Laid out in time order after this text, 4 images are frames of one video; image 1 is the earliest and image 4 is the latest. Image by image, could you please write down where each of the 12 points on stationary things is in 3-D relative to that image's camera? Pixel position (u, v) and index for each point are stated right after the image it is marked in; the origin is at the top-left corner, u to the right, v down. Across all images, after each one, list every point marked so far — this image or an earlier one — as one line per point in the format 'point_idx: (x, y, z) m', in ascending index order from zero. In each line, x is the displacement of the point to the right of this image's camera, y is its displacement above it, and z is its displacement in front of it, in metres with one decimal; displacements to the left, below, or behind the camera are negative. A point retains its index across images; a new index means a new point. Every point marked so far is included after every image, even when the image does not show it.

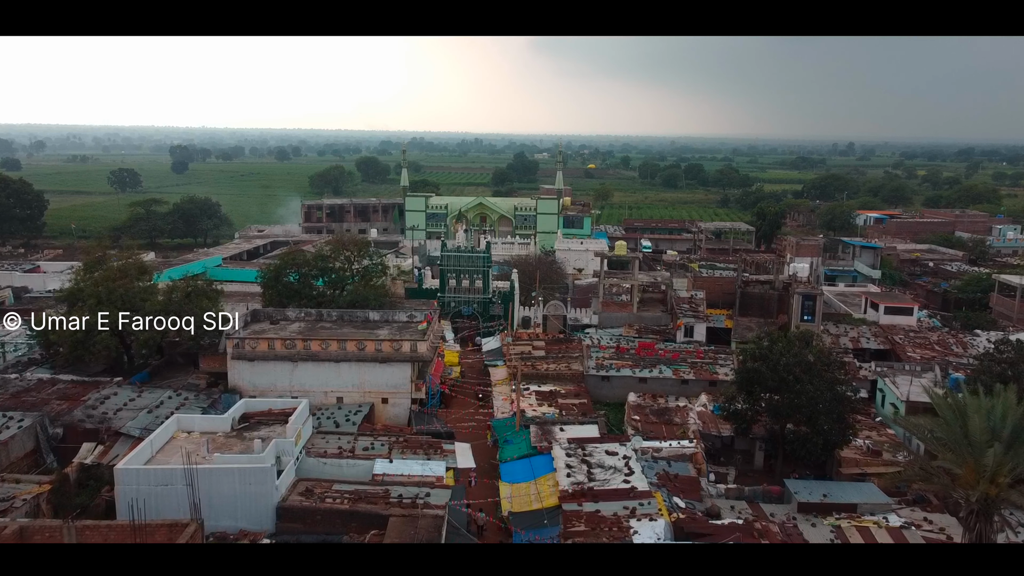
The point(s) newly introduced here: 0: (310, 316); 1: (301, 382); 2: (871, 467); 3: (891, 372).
0: (-4.3, -0.6, +17.5) m
1: (-4.0, -1.8, +15.3) m
2: (+5.9, -2.9, +13.3) m
3: (+8.1, -1.8, +17.3) m
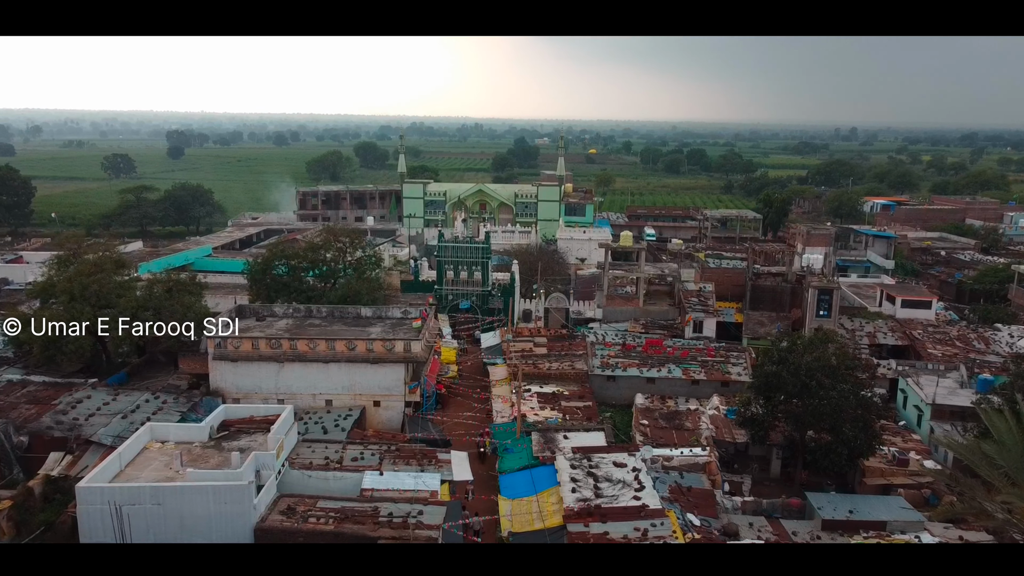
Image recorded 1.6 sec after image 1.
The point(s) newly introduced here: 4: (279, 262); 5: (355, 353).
0: (-4.3, -0.5, +16.5) m
1: (-4.0, -1.7, +14.4) m
2: (+5.9, -2.9, +12.4) m
3: (+8.1, -1.7, +16.4) m
4: (-5.5, +0.6, +19.3) m
5: (-2.8, -1.1, +14.3) m
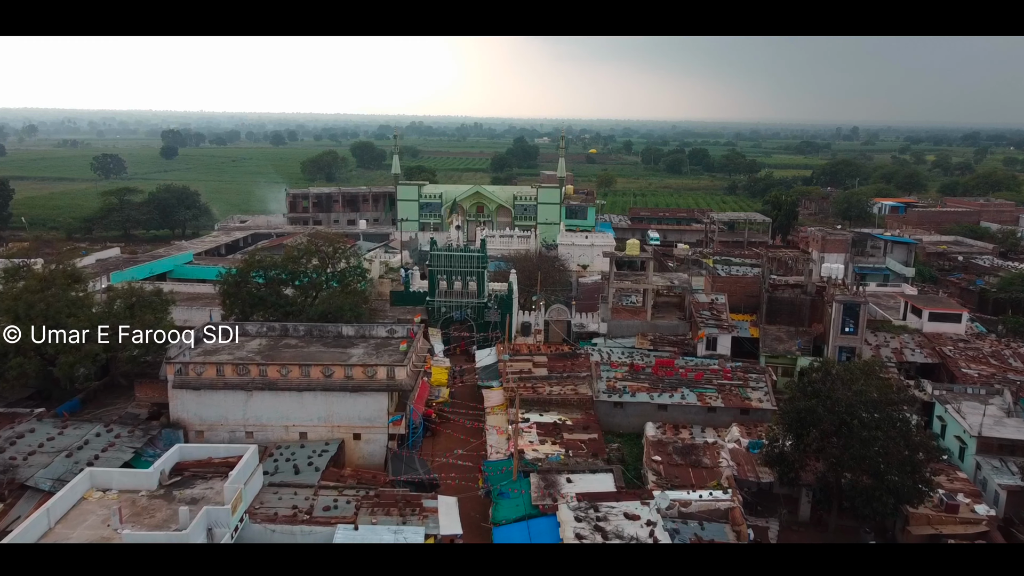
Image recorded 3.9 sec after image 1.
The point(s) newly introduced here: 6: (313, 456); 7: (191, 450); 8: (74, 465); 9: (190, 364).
0: (-4.4, -0.8, +15.0) m
1: (-4.0, -2.0, +12.9) m
2: (+5.8, -3.2, +10.9) m
3: (+8.0, -2.0, +14.8) m
4: (-5.6, +0.3, +17.7) m
5: (-2.8, -1.4, +12.8) m
6: (-3.0, -2.5, +12.3) m
7: (-4.3, -2.2, +10.8) m
8: (-6.1, -2.5, +11.3) m
9: (-5.0, -1.2, +12.8) m
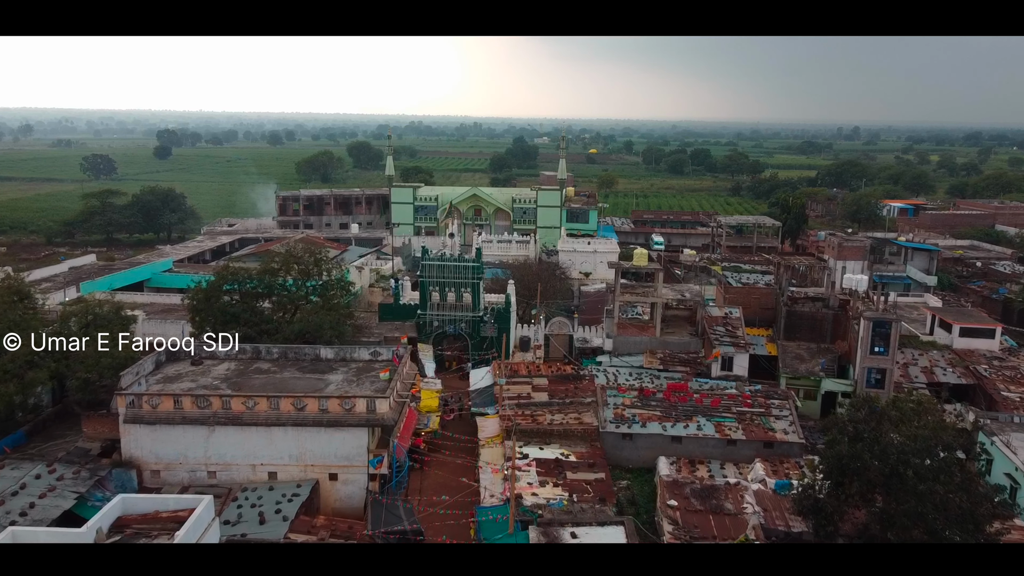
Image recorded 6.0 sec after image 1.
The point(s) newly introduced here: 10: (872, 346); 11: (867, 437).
0: (-4.4, -1.1, +13.5) m
1: (-4.1, -2.3, +11.4) m
2: (+5.8, -3.5, +9.4) m
3: (+8.0, -2.3, +13.3) m
4: (-5.6, 0.0, +16.2) m
5: (-2.9, -1.7, +11.3) m
6: (-3.0, -2.8, +10.8) m
7: (-4.3, -2.4, +9.3) m
8: (-6.1, -2.8, +9.8) m
9: (-5.1, -1.5, +11.3) m
10: (+7.0, -1.1, +15.8) m
11: (+4.2, -1.7, +9.8) m
